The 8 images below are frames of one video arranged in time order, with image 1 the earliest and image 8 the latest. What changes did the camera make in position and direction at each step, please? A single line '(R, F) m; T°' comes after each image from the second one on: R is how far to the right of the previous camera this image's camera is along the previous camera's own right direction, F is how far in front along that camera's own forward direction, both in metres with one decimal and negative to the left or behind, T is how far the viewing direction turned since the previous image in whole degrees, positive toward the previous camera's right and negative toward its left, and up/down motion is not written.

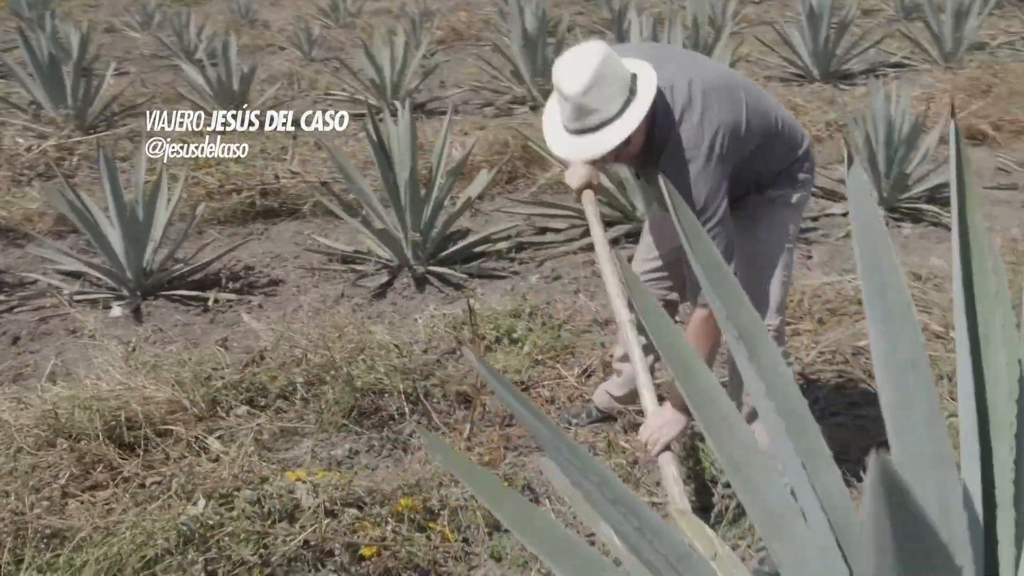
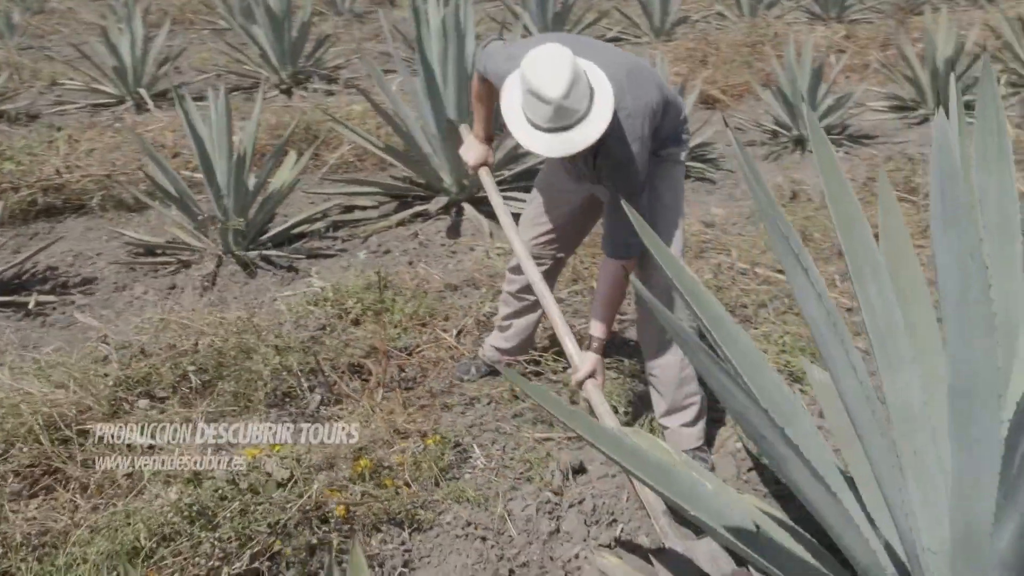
(-0.4, -0.1) m; +16°
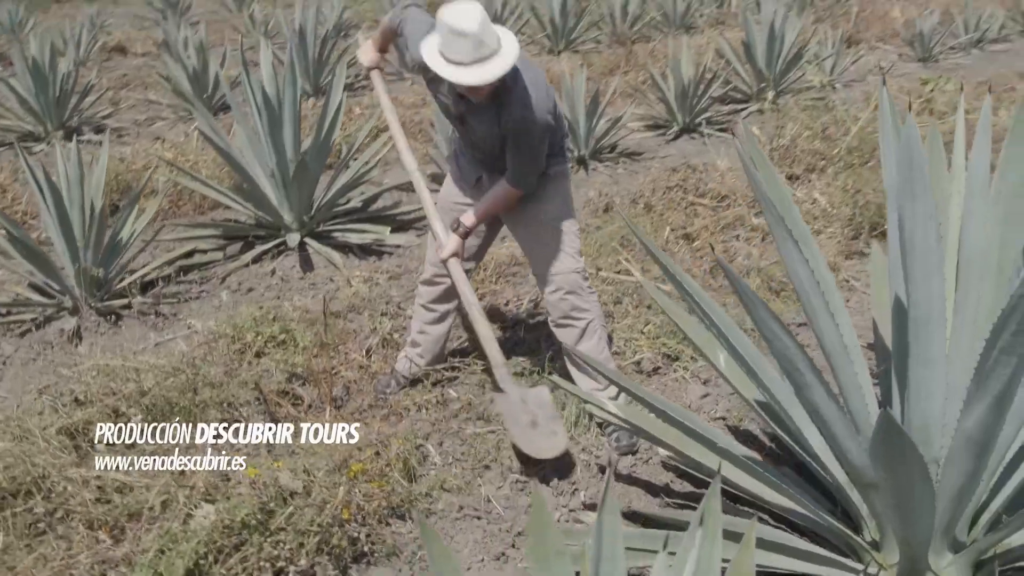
(-0.5, -0.2) m; +15°
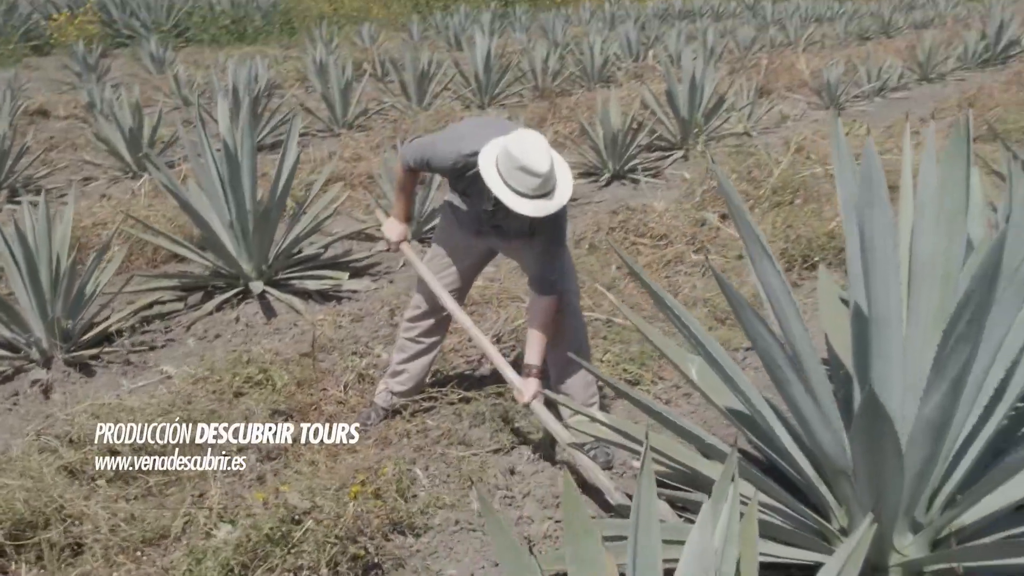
(-0.1, -0.2) m; +4°
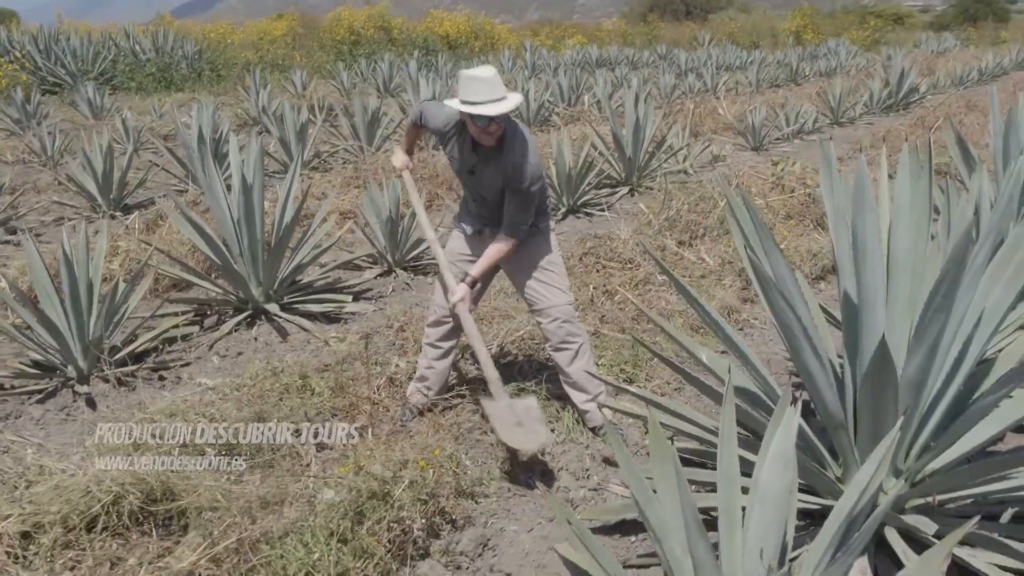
(-0.3, -0.4) m; +5°
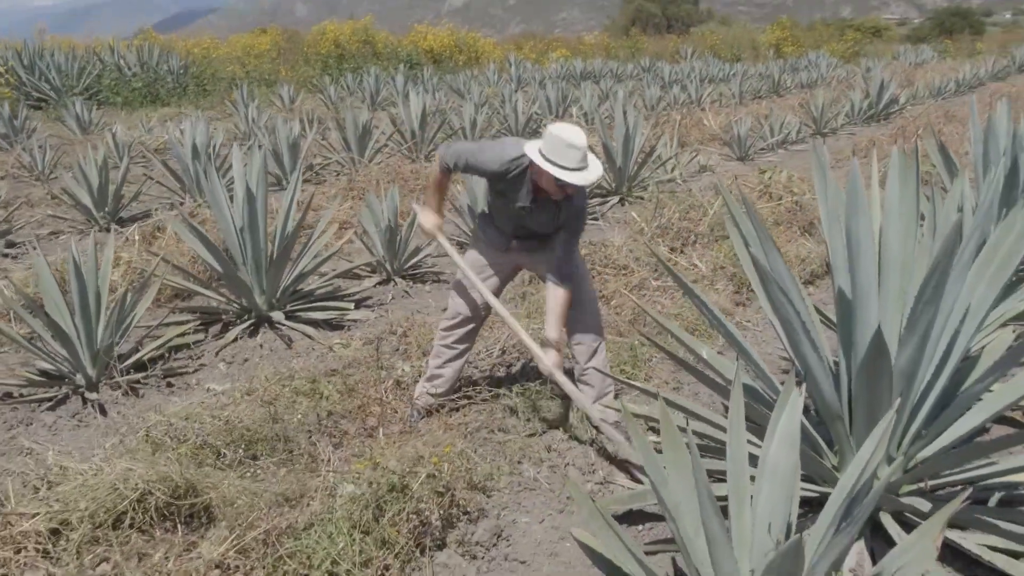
(-0.1, -0.1) m; +1°
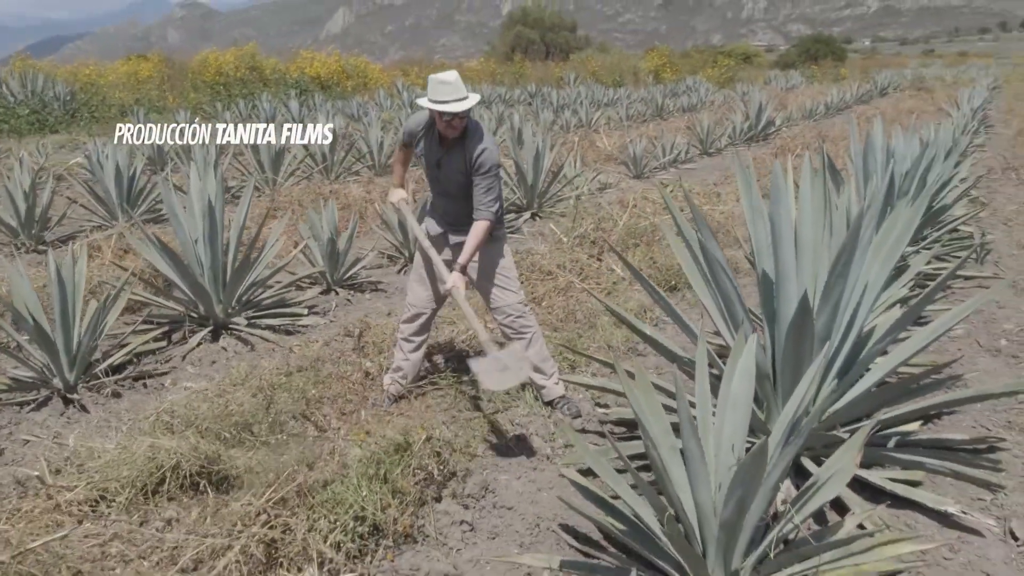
(-0.2, -0.4) m; +6°
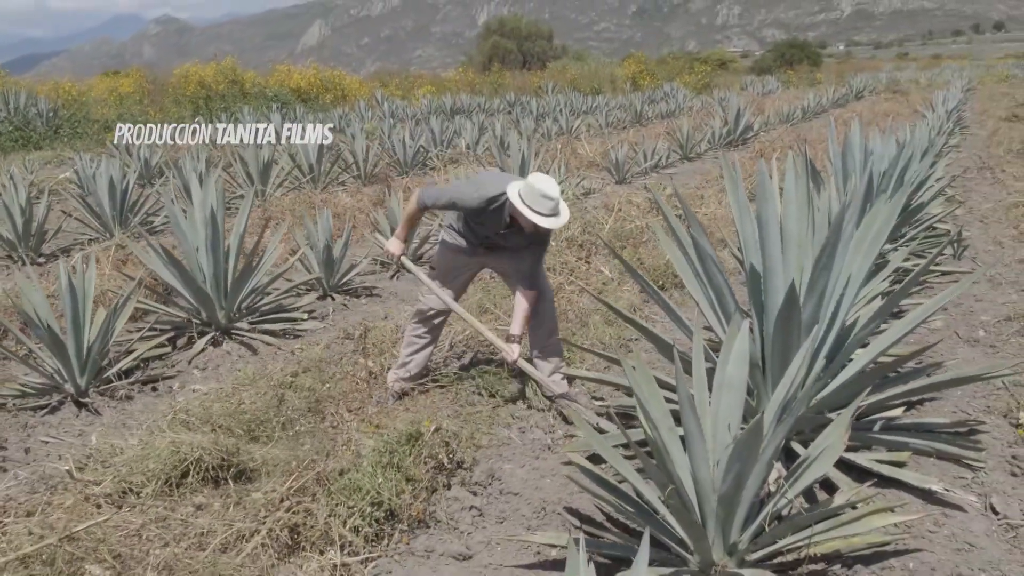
(-0.1, -0.1) m; +1°
